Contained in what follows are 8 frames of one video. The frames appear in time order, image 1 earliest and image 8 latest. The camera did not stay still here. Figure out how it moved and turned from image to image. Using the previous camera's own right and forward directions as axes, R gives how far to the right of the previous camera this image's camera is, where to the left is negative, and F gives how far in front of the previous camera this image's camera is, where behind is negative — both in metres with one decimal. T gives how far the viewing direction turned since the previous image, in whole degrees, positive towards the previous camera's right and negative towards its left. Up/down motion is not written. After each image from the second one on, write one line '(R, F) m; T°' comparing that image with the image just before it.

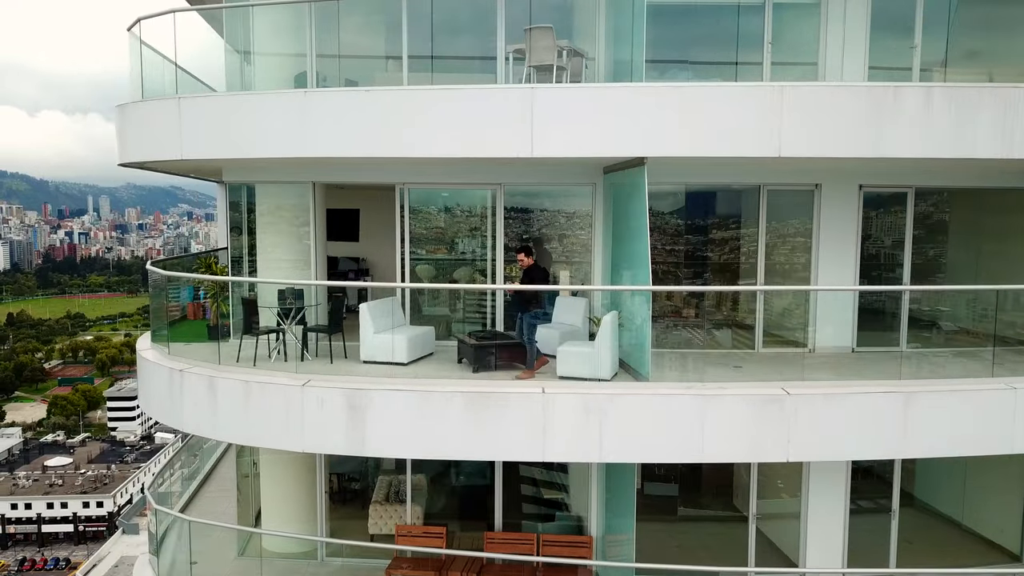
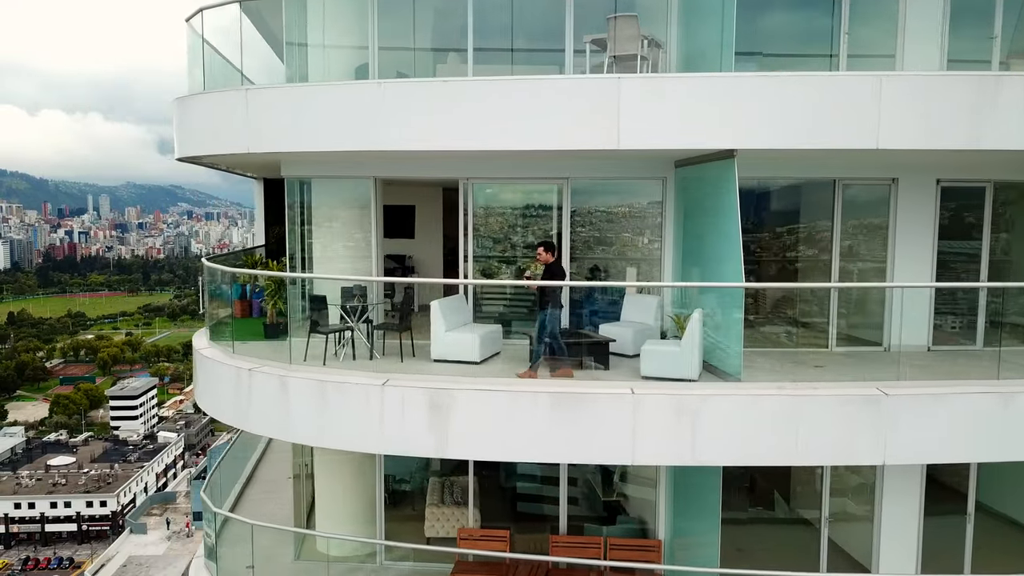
(-0.7, +0.2) m; 0°
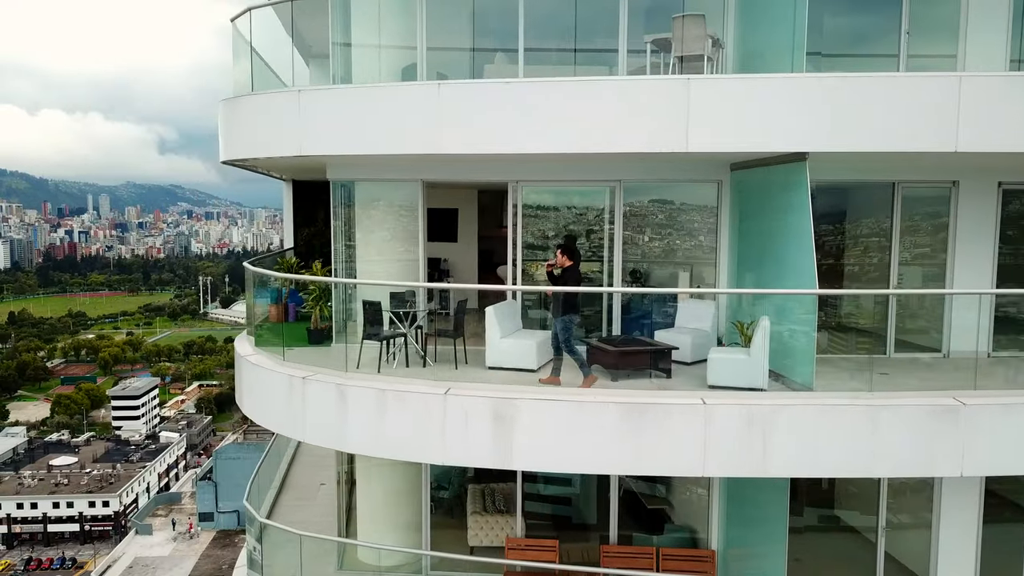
(-0.5, +0.2) m; 0°
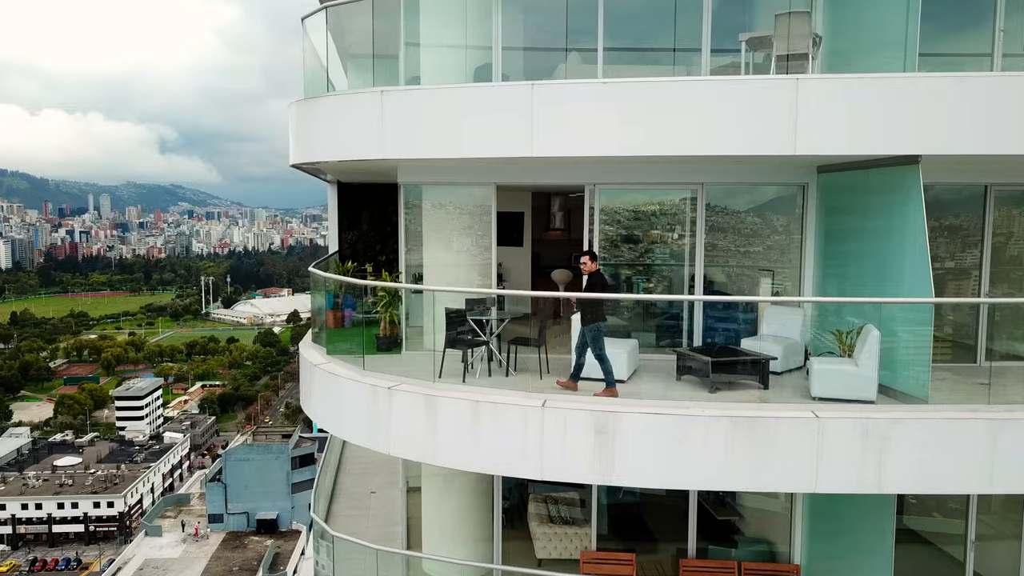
(-0.8, +0.2) m; 0°
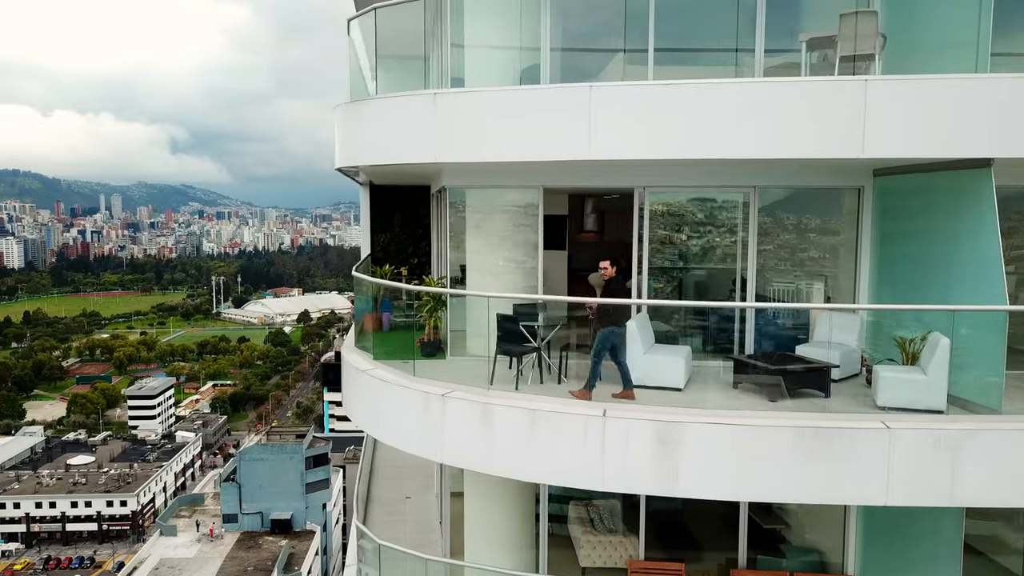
(-0.4, +0.1) m; -1°
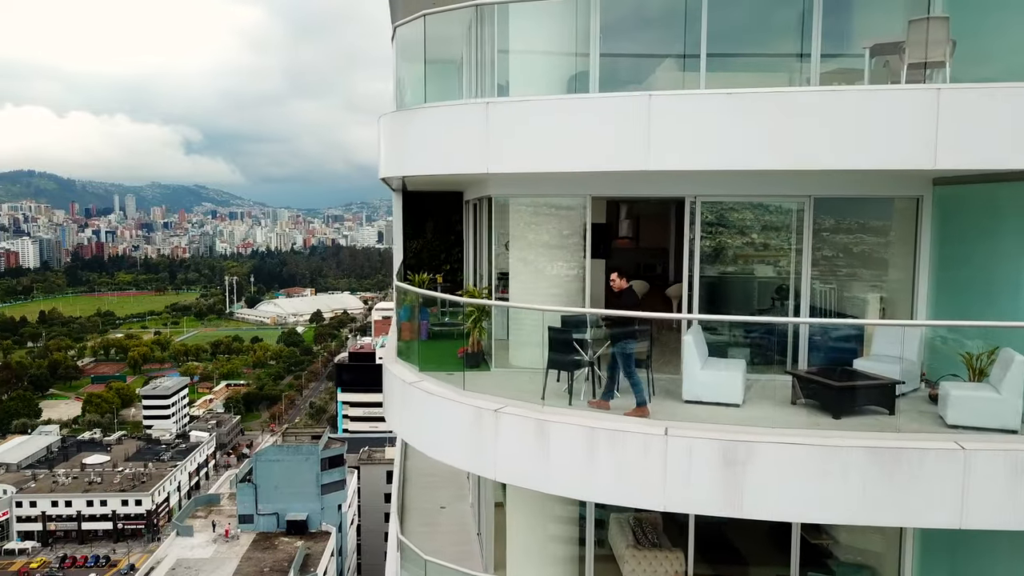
(-0.4, +0.2) m; -1°
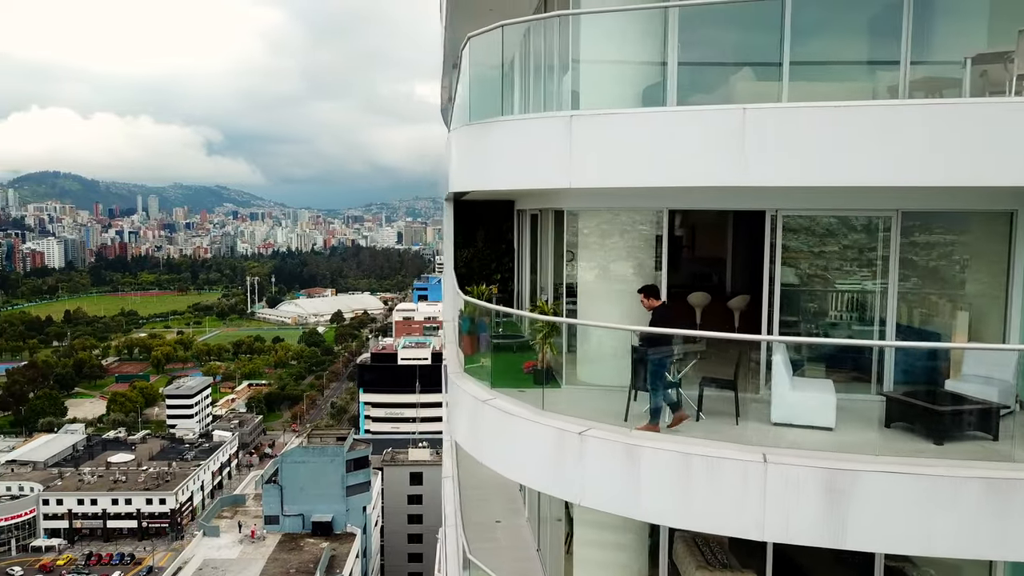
(-0.5, +0.2) m; -1°
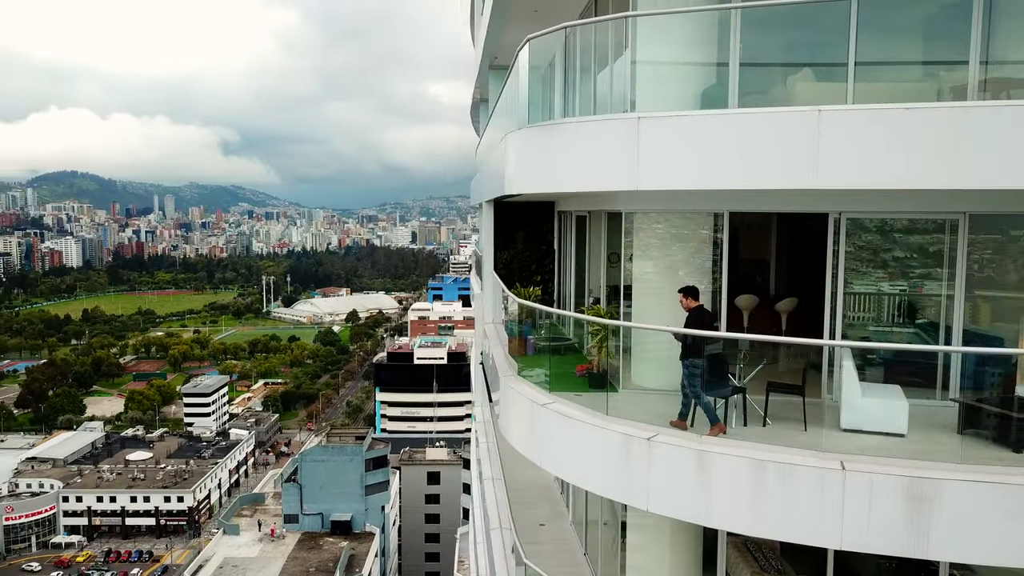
(-0.4, +0.1) m; -1°
